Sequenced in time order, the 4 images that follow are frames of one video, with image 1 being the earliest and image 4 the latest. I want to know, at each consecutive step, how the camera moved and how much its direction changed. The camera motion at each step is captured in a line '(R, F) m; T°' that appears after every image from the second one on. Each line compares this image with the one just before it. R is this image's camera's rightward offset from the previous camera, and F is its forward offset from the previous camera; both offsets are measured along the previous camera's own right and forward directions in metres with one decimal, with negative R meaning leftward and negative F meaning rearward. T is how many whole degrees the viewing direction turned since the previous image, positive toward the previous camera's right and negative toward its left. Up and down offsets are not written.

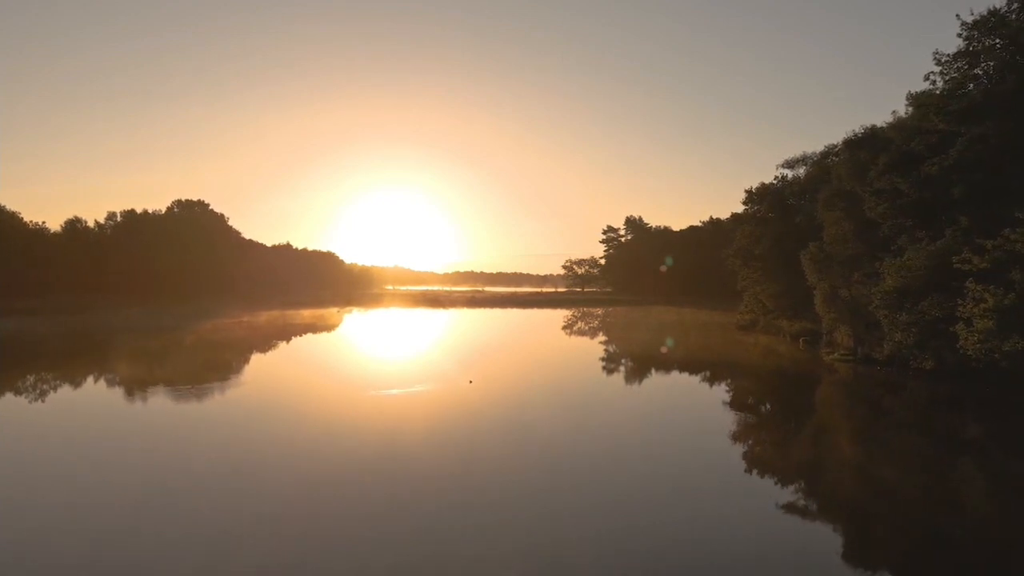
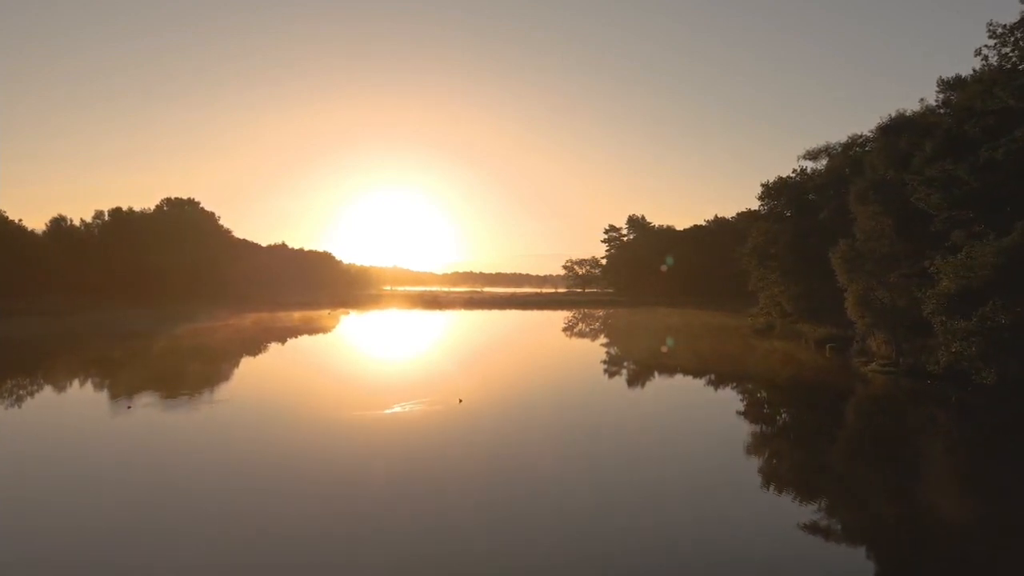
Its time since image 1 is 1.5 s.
(0.0, +0.7) m; 0°
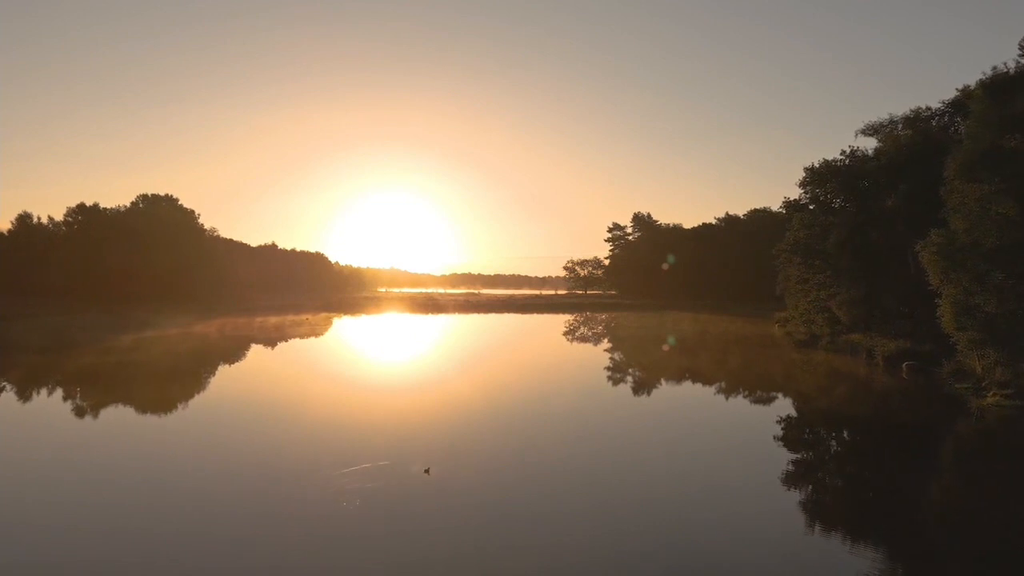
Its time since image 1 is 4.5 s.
(0.0, +1.5) m; 0°
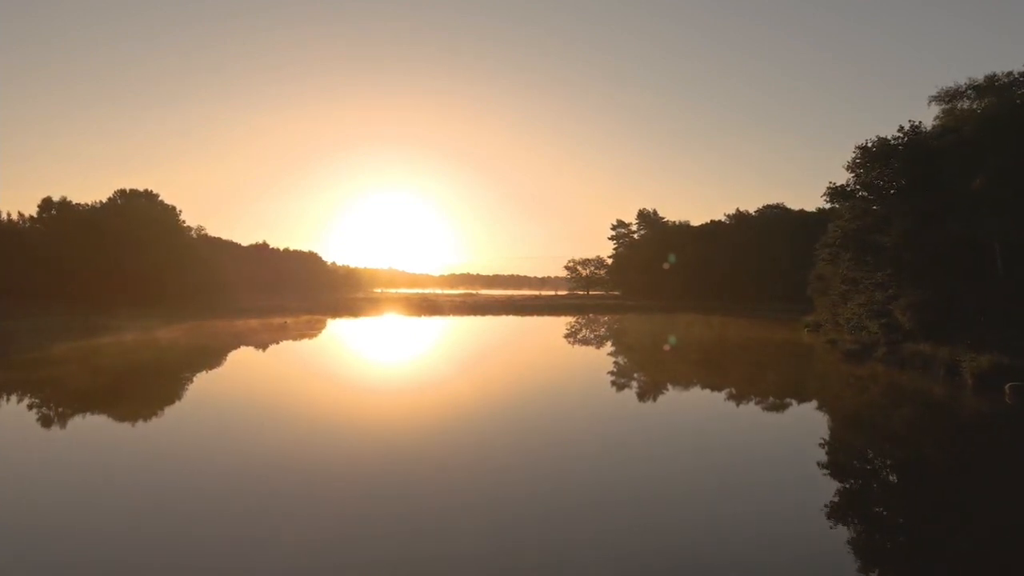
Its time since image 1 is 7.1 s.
(0.0, +1.2) m; 0°
